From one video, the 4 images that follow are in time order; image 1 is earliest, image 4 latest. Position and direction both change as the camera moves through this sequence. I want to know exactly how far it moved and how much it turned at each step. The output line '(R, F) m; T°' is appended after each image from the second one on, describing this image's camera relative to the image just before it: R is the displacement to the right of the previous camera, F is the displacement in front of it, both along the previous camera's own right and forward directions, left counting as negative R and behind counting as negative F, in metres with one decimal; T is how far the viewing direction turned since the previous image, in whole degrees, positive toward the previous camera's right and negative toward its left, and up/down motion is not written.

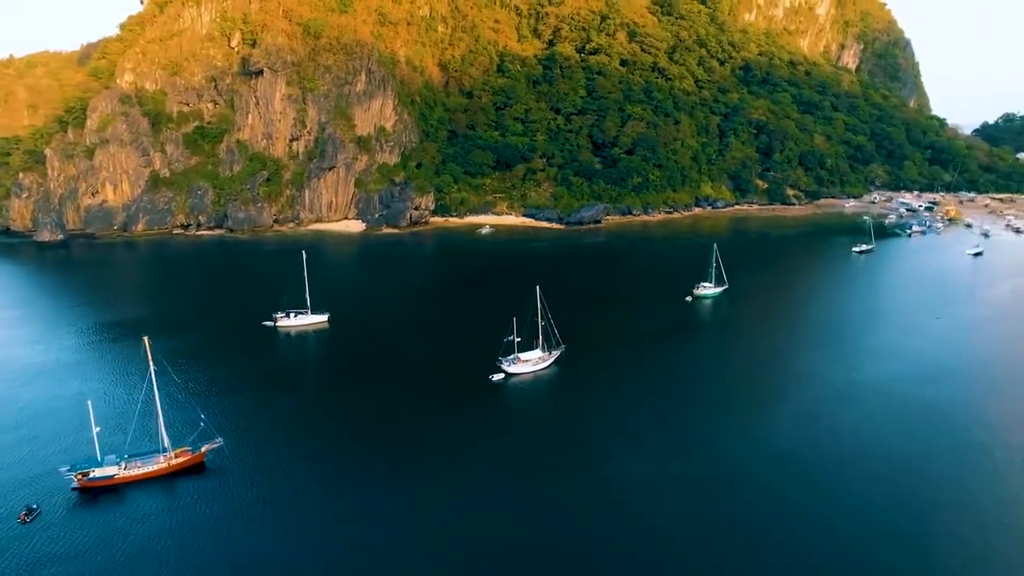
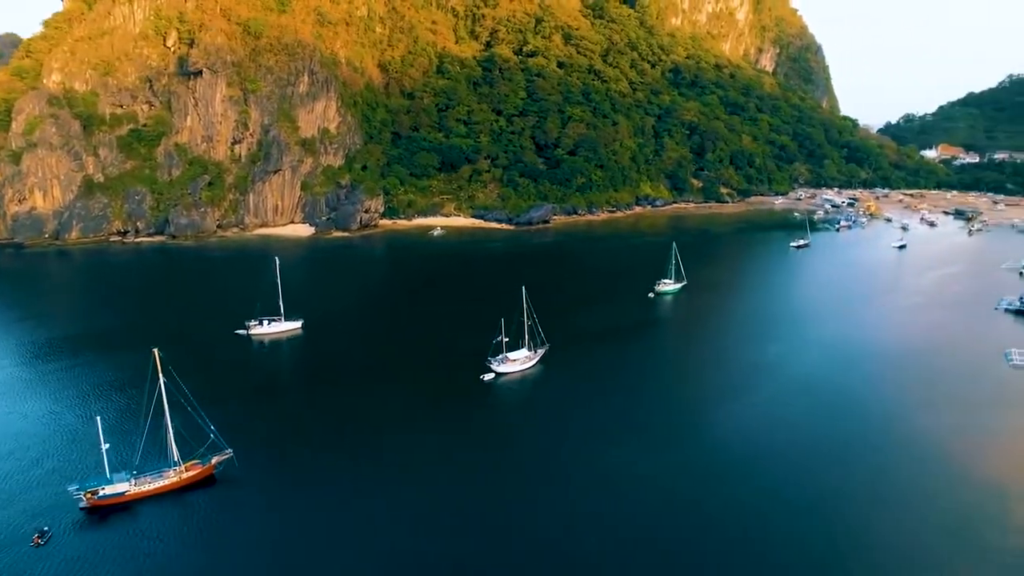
(-3.1, -0.5) m; +6°
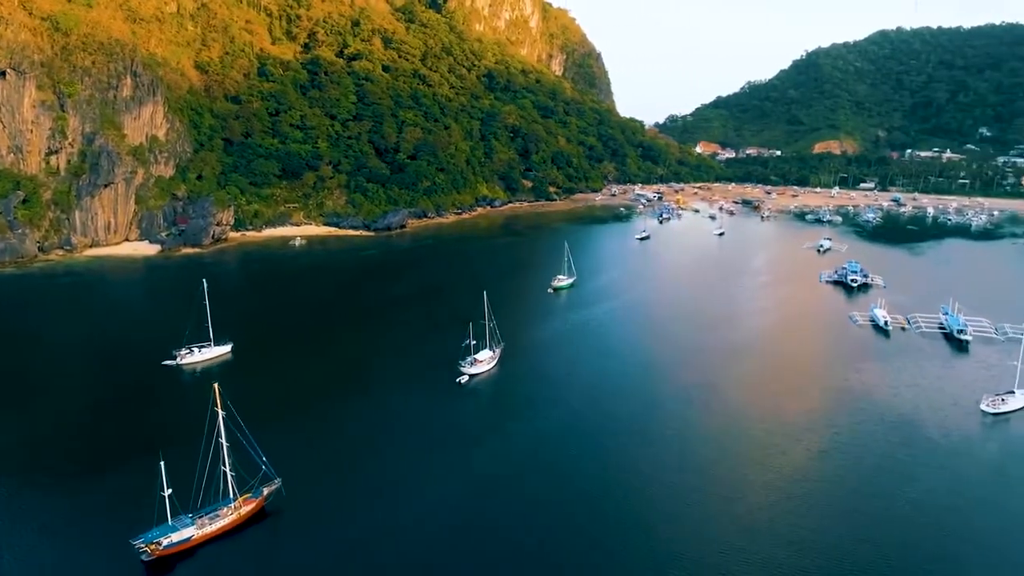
(-9.2, -0.4) m; +17°
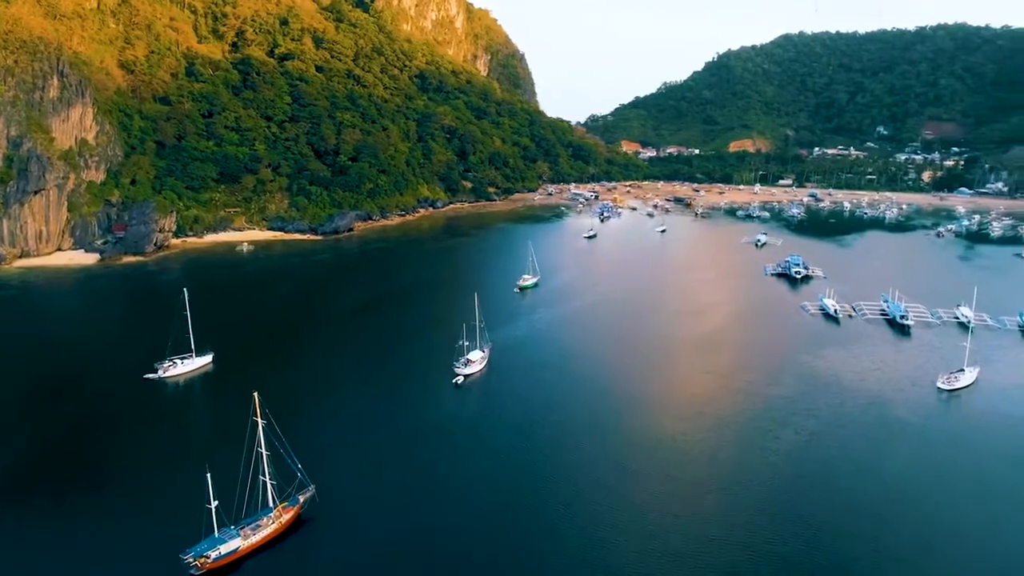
(-3.9, -0.5) m; +7°
